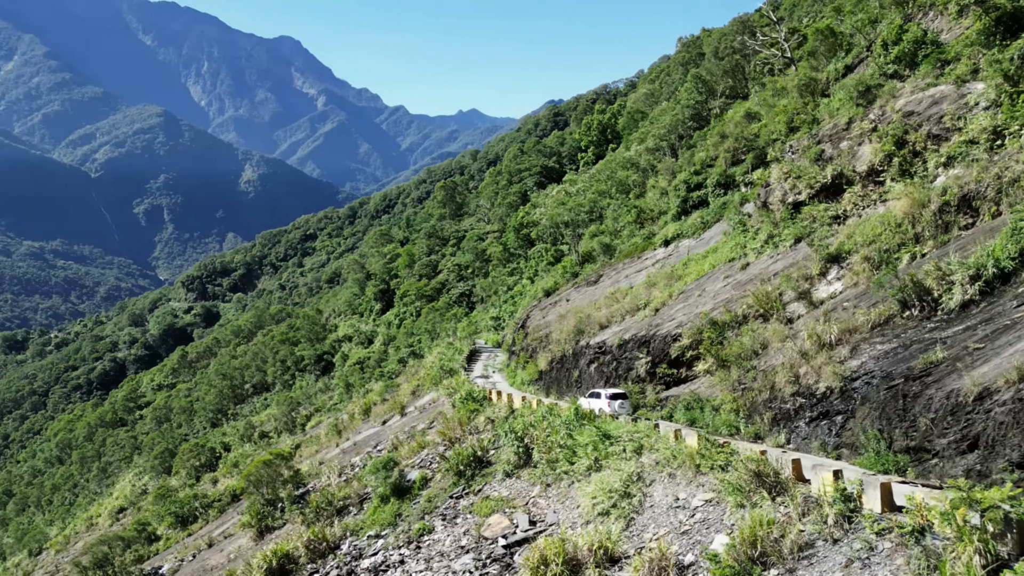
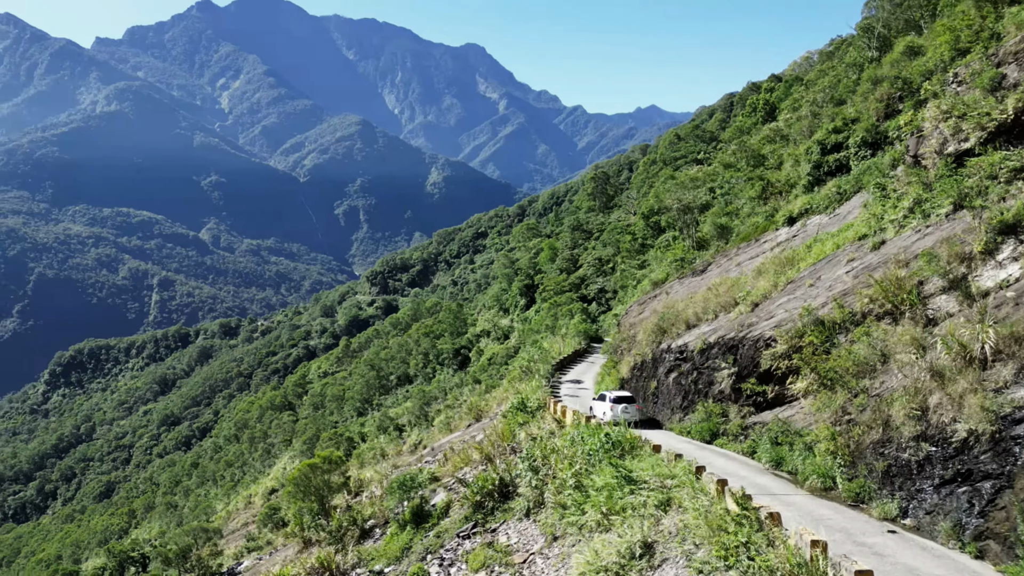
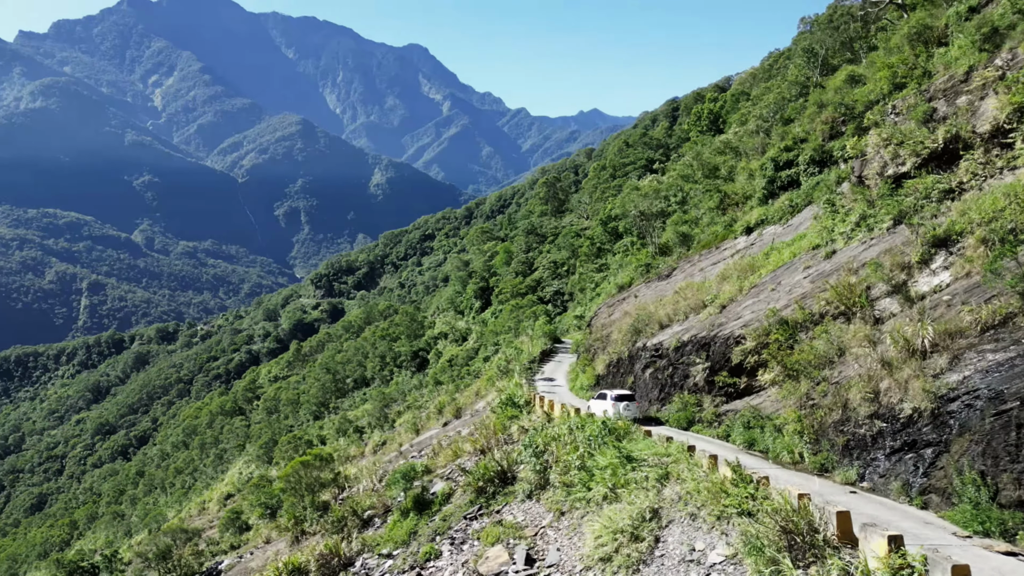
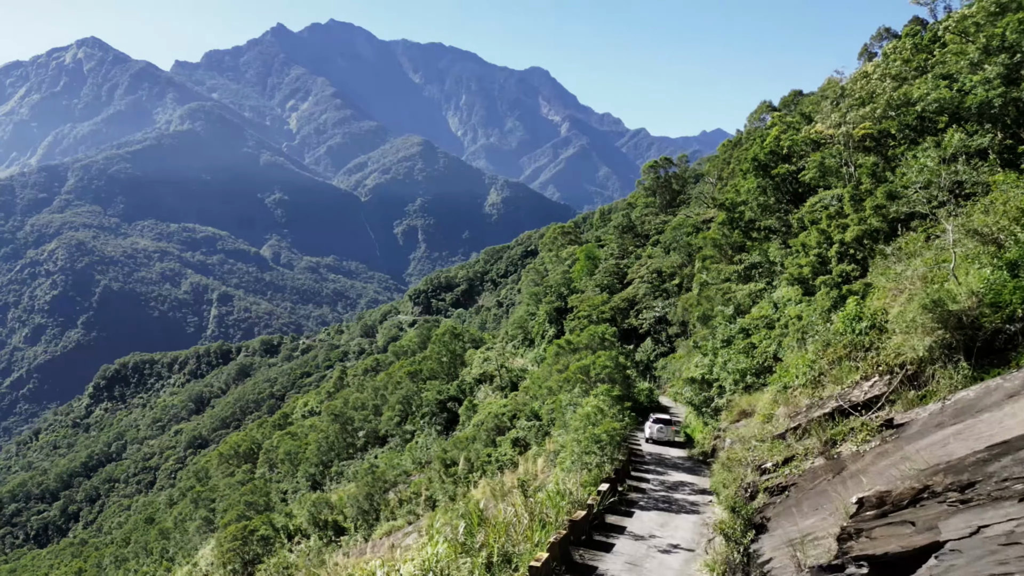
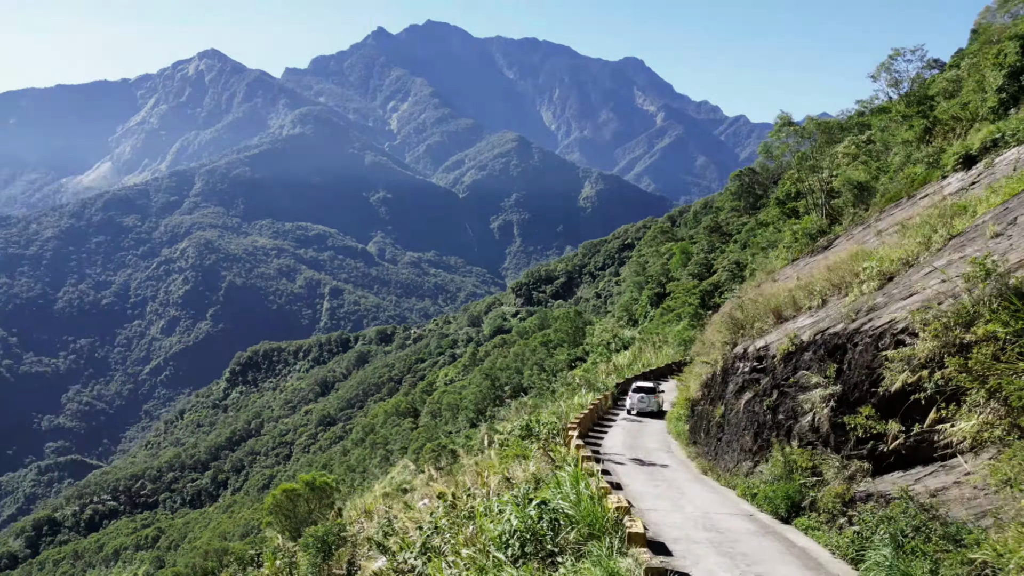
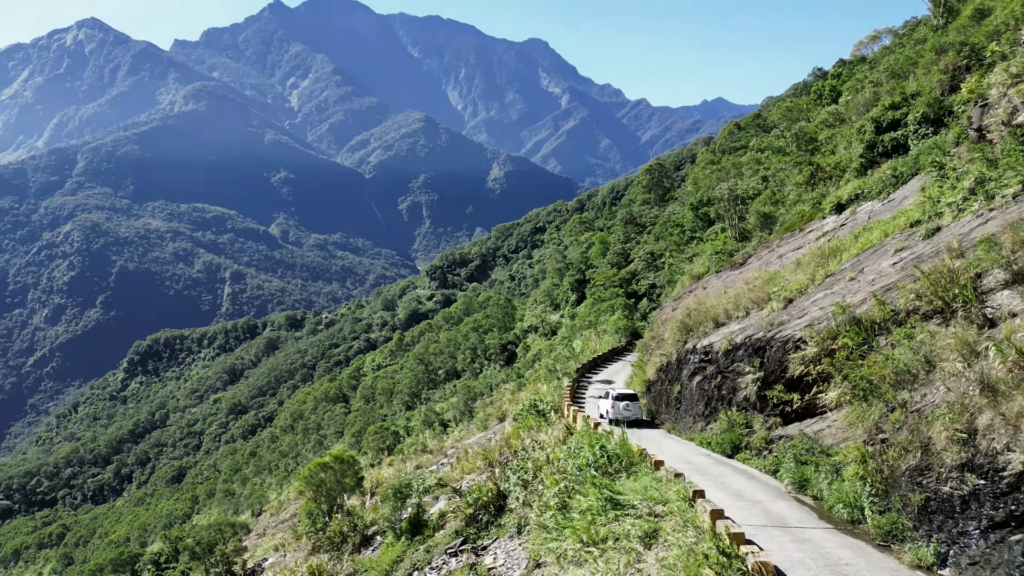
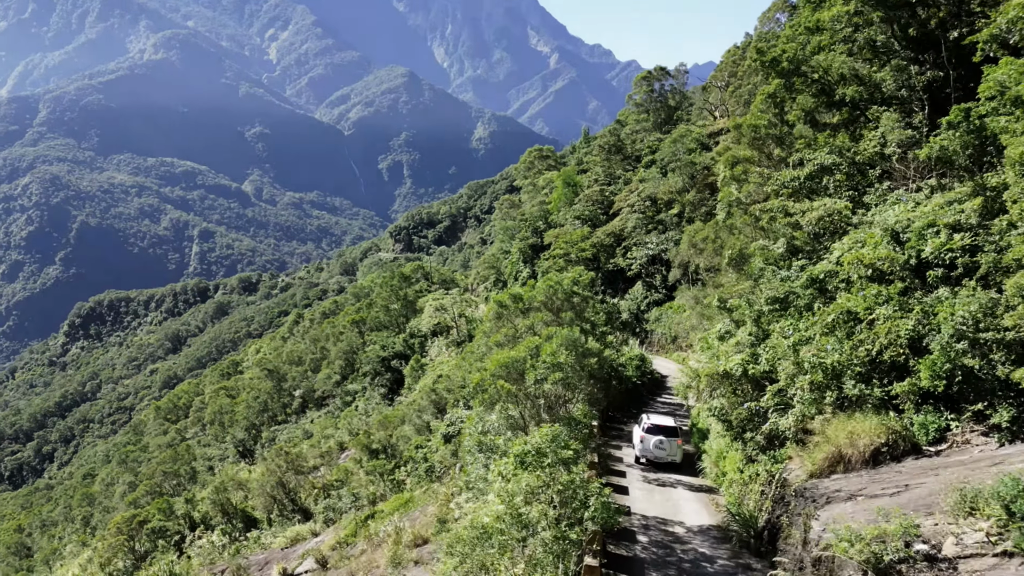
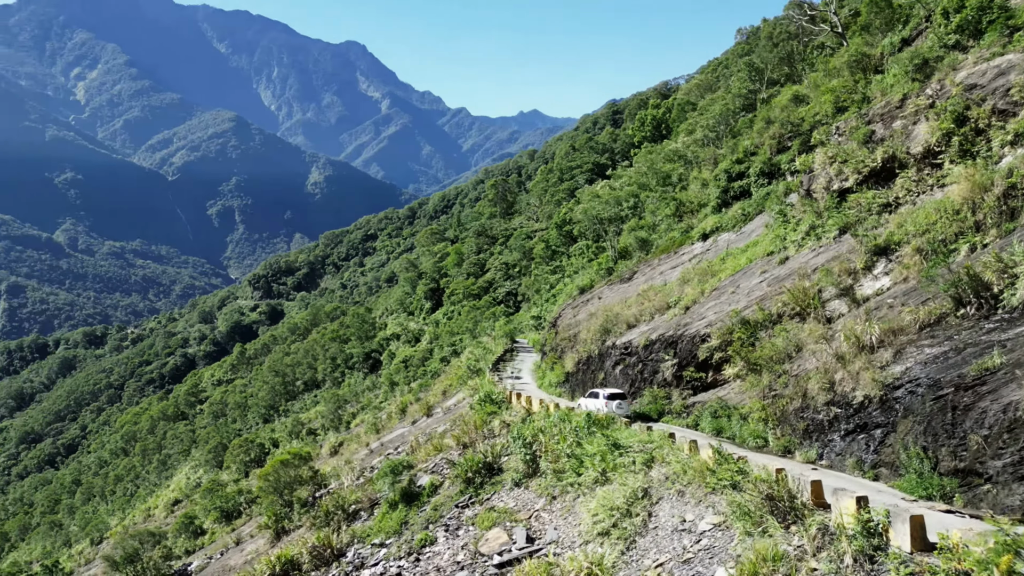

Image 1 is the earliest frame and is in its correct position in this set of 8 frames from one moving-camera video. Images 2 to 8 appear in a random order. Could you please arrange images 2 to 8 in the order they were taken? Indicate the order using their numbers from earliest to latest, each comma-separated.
8, 3, 2, 6, 5, 4, 7
